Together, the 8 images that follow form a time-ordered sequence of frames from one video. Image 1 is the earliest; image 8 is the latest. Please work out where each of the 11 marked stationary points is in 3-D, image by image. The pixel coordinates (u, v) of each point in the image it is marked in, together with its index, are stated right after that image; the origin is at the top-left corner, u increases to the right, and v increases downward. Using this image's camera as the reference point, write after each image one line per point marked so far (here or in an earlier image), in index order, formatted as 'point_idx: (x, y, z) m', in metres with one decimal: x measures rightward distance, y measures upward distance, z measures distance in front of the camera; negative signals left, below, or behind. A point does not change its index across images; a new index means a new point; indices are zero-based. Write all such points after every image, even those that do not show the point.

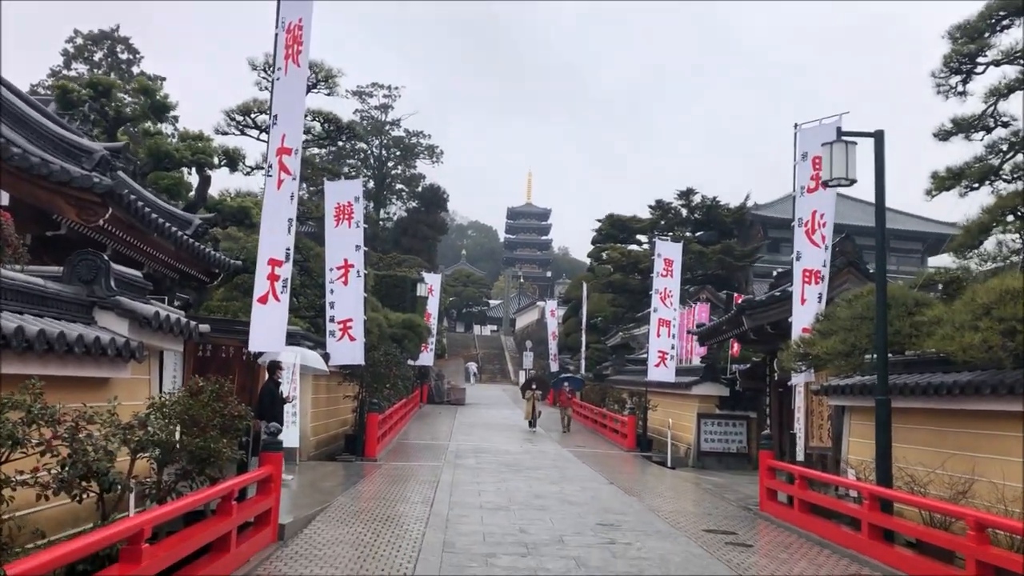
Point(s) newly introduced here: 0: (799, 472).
0: (+3.0, -1.9, +9.7) m
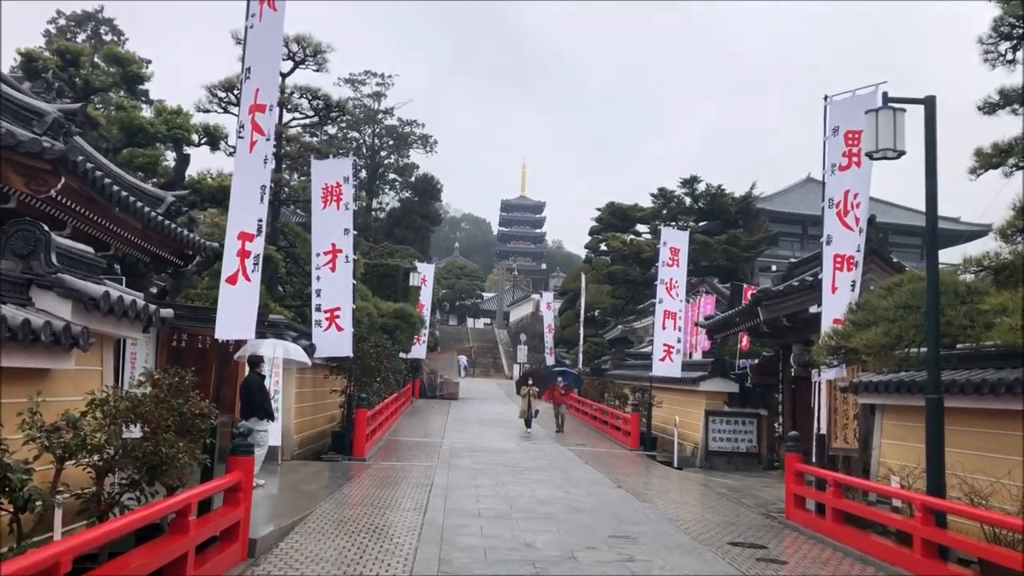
0: (+3.1, -1.8, +8.8) m
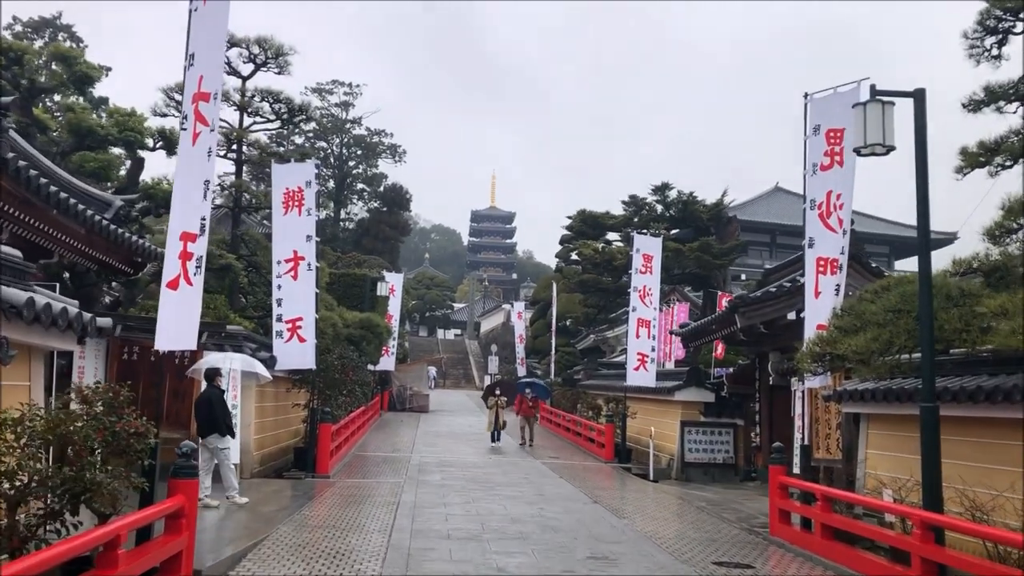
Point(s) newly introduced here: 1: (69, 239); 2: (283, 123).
0: (+2.8, -1.8, +8.3) m
1: (-4.4, +0.5, +9.2) m
2: (-4.1, +3.0, +16.7) m
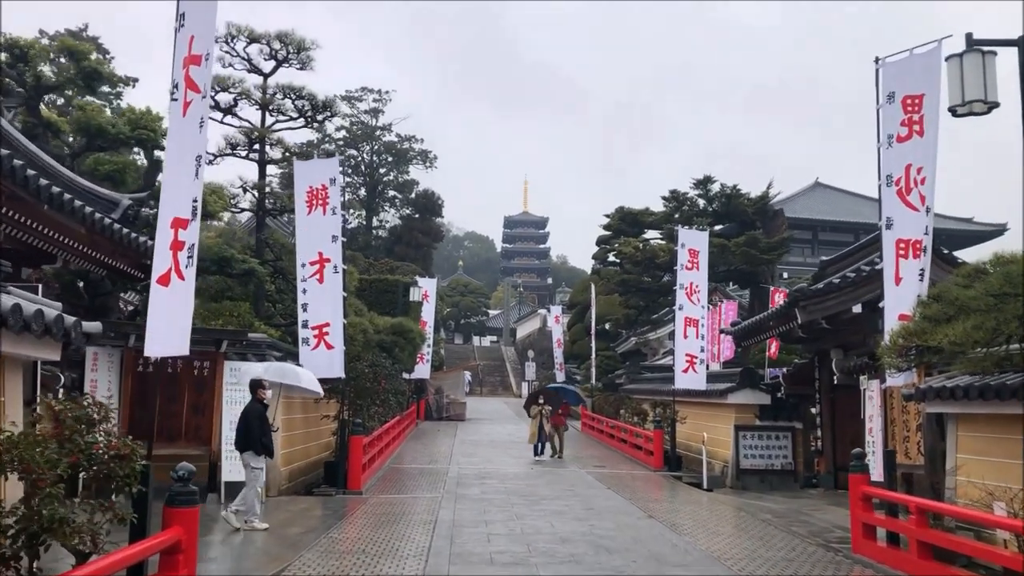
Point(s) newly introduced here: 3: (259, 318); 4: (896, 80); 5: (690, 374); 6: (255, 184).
0: (+3.2, -1.7, +7.3) m
1: (-4.0, +0.4, +8.4) m
2: (-3.5, +2.9, +16.0) m
3: (-4.2, -0.5, +15.2) m
4: (+3.6, +1.9, +8.6) m
5: (+3.3, -1.6, +17.0) m
6: (-4.4, +1.8, +15.7) m
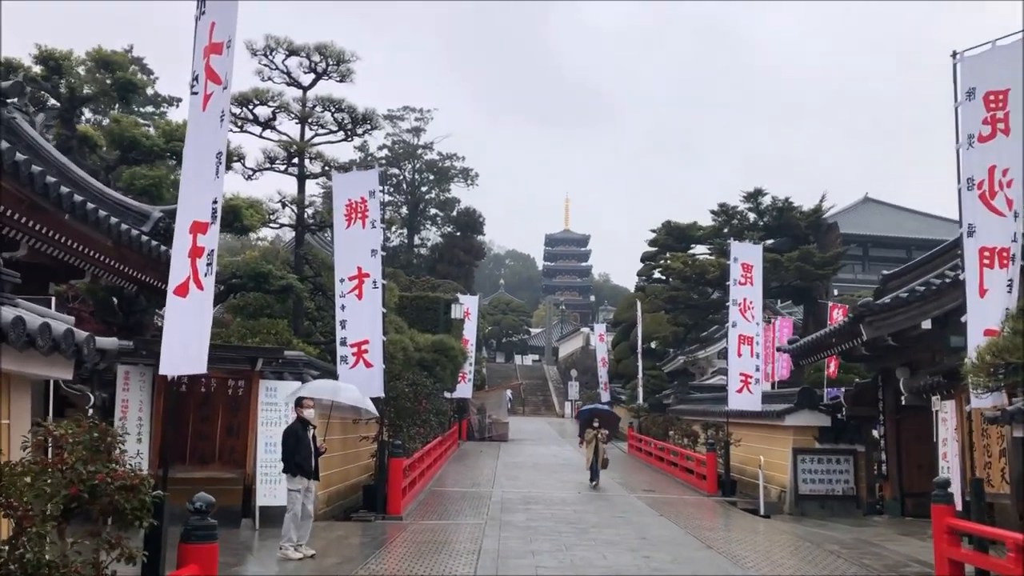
0: (+3.6, -1.8, +6.6) m
1: (-3.6, +0.3, +8.0) m
2: (-2.8, +2.6, +15.6) m
3: (-3.4, -0.8, +14.8) m
4: (+4.0, +1.8, +7.9) m
5: (+4.1, -1.9, +16.3) m
6: (-3.6, +1.5, +15.3) m
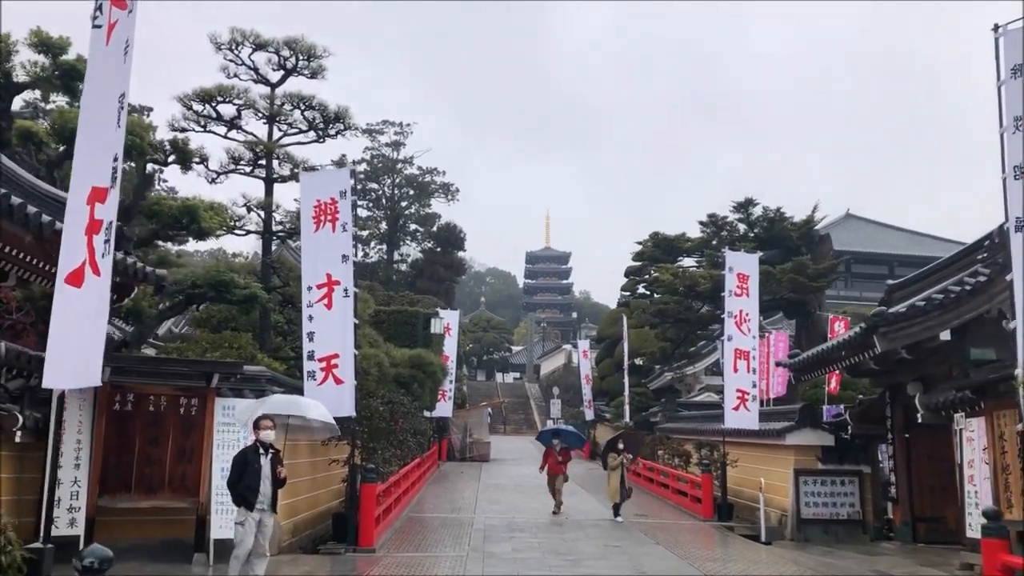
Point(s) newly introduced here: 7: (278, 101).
0: (+3.5, -1.8, +5.6) m
1: (-3.7, +0.3, +6.9) m
2: (-3.1, +2.4, +14.6) m
3: (-3.7, -0.9, +13.7) m
4: (+3.9, +1.8, +7.1) m
5: (+3.8, -2.1, +15.3) m
6: (-3.9, +1.3, +14.3) m
7: (-3.6, +2.9, +14.4) m
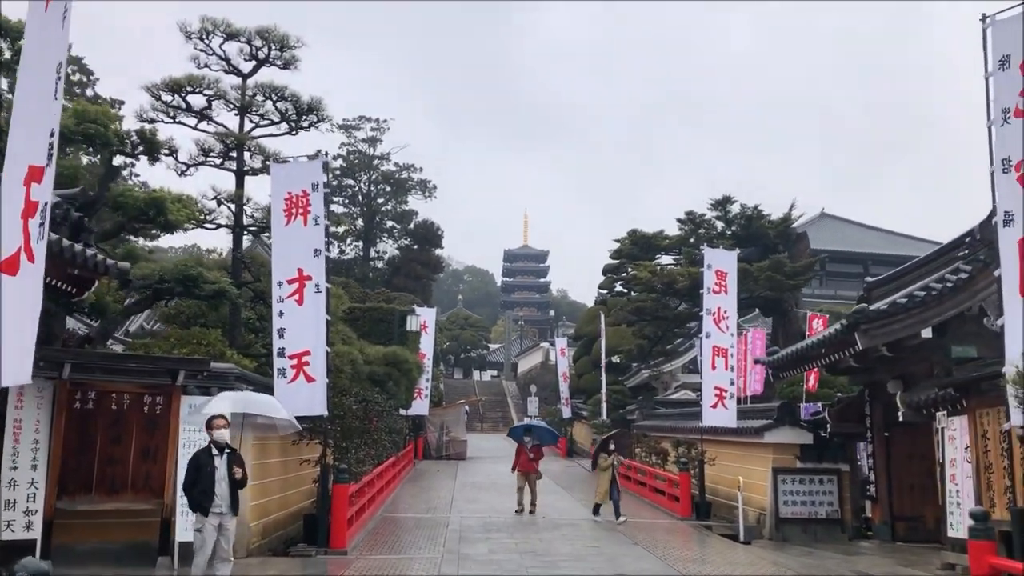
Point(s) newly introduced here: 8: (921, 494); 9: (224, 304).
0: (+3.3, -1.8, +5.4) m
1: (-3.9, +0.3, +6.6) m
2: (-3.4, +2.5, +14.3) m
3: (-4.0, -0.9, +13.4) m
4: (+3.7, +1.8, +6.9) m
5: (+3.4, -2.0, +15.2) m
6: (-4.2, +1.4, +13.9) m
7: (-4.0, +3.0, +14.1) m
8: (+5.6, -2.8, +12.8) m
9: (-4.0, -0.2, +12.9) m
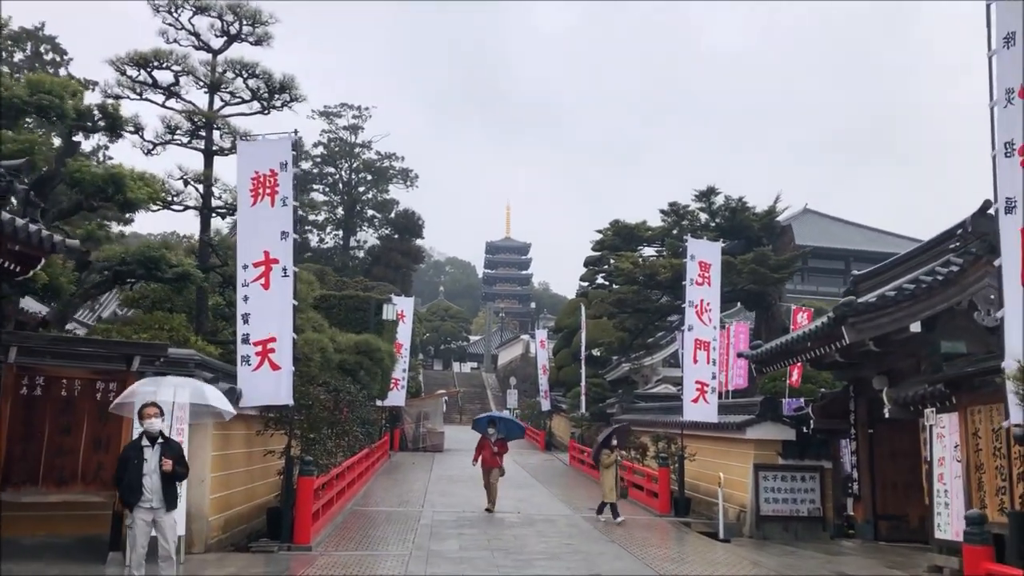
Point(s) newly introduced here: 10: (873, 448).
0: (+3.1, -1.7, +5.1) m
1: (-4.0, +0.5, +6.1) m
2: (-3.7, +2.7, +13.7) m
3: (-4.4, -0.6, +12.9) m
4: (+3.6, +1.9, +6.5) m
5: (+3.0, -1.9, +14.8) m
6: (-4.5, +1.6, +13.4) m
7: (-4.3, +3.2, +13.5) m
8: (+5.3, -2.8, +12.5) m
9: (-4.3, 0.0, +12.4) m
10: (+4.9, -2.2, +12.5) m
